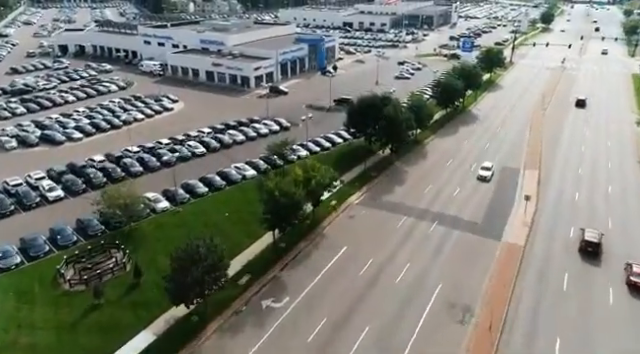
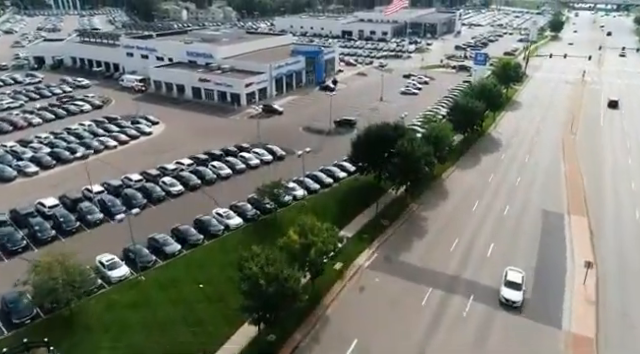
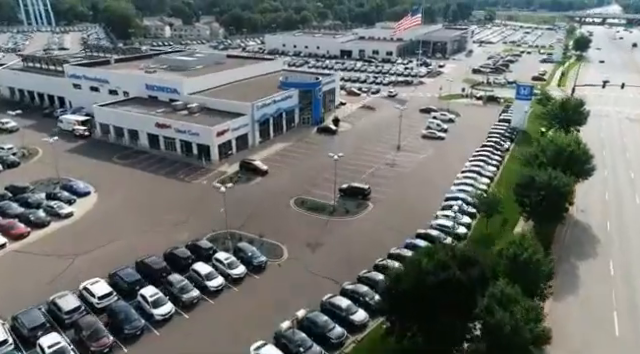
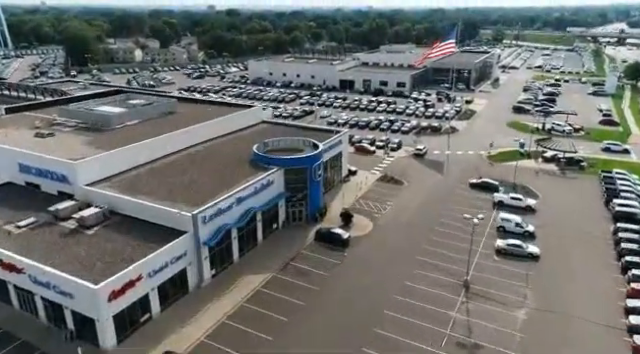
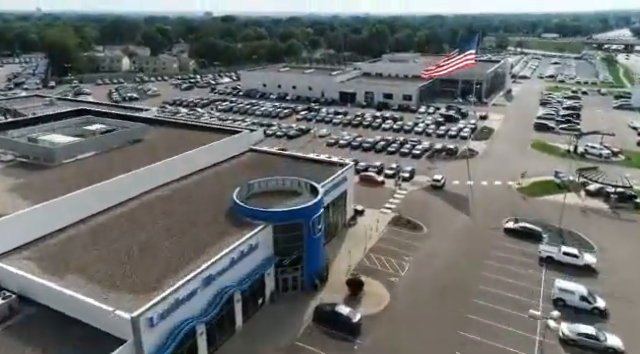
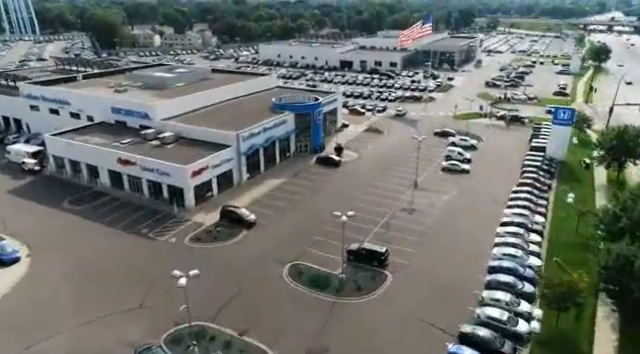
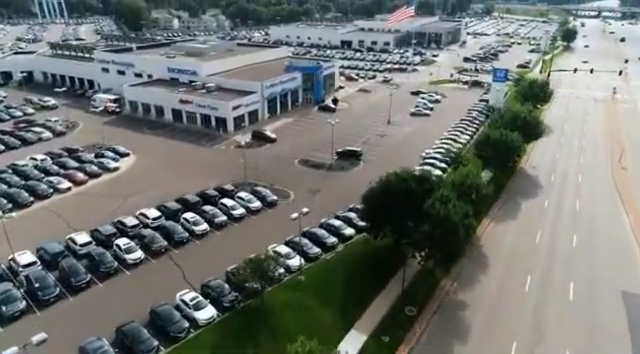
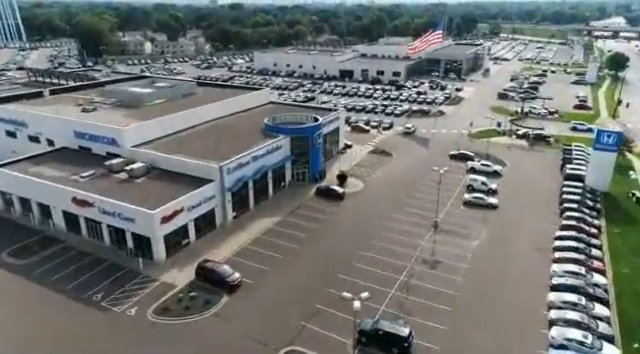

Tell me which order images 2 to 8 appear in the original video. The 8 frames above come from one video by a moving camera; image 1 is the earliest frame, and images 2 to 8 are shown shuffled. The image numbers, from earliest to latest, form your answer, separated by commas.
2, 7, 3, 6, 8, 4, 5
